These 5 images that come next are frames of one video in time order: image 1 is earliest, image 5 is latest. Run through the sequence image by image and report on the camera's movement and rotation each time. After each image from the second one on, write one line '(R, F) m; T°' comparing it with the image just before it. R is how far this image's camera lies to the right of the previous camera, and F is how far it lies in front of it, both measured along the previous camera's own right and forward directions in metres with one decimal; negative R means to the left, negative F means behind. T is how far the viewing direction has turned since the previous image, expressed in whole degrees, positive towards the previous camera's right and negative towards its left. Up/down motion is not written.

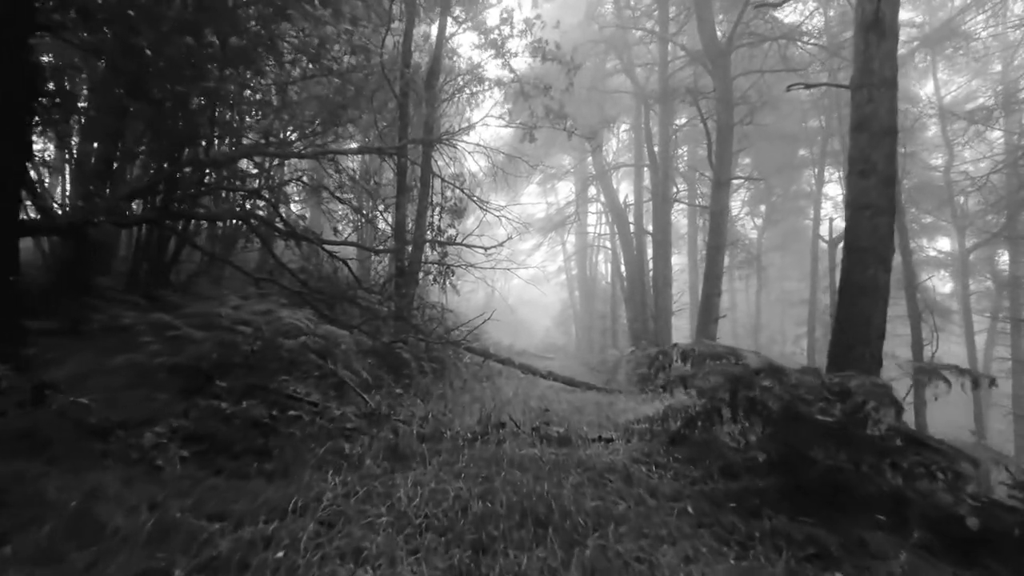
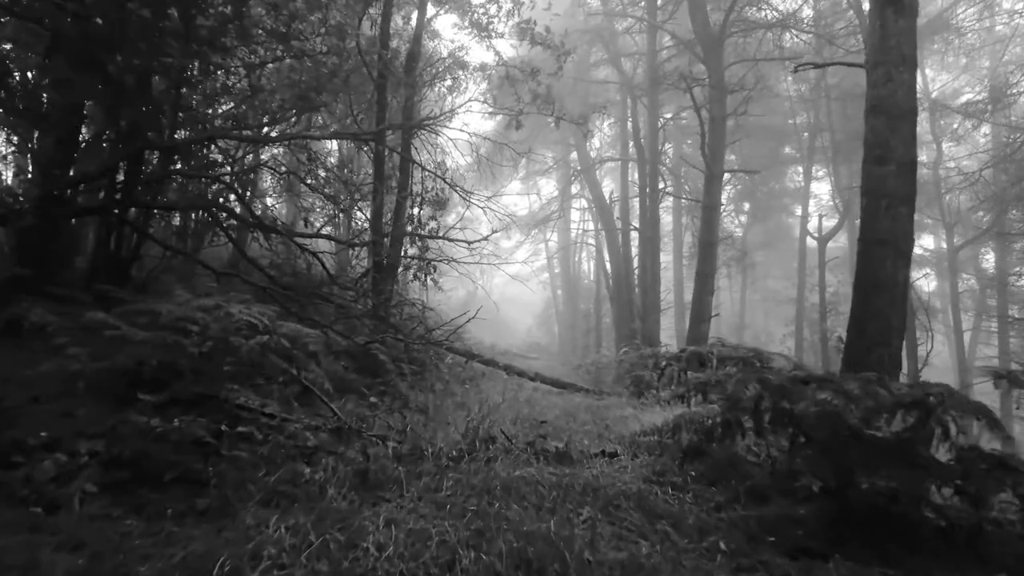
(0.0, +0.5) m; +1°
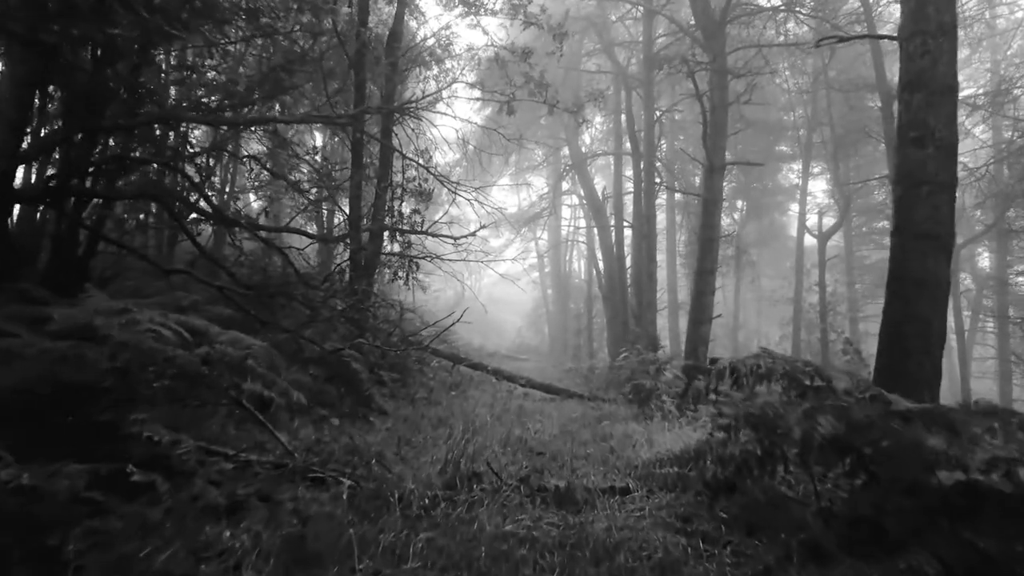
(0.0, +0.6) m; +1°
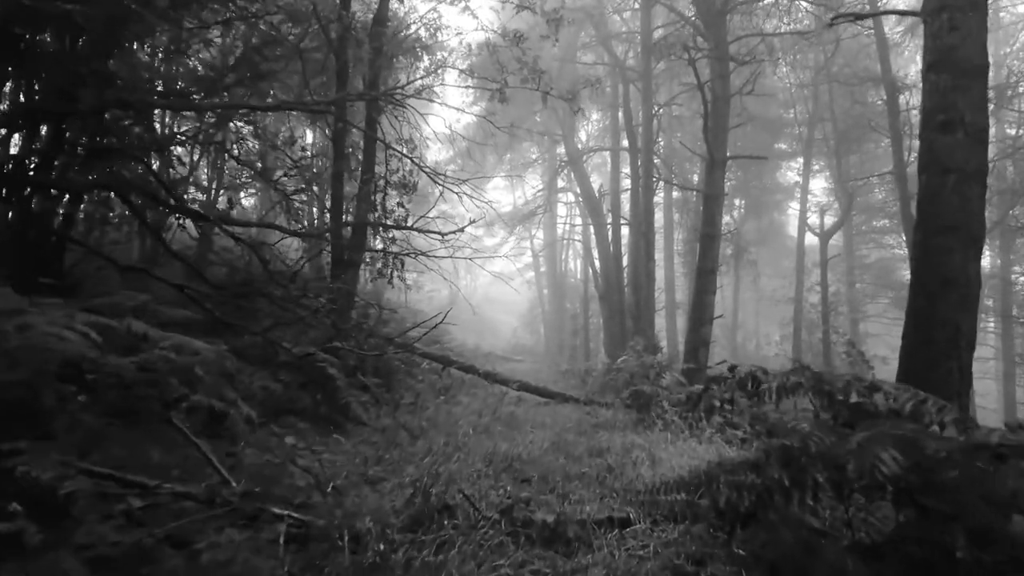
(0.0, +0.4) m; 0°
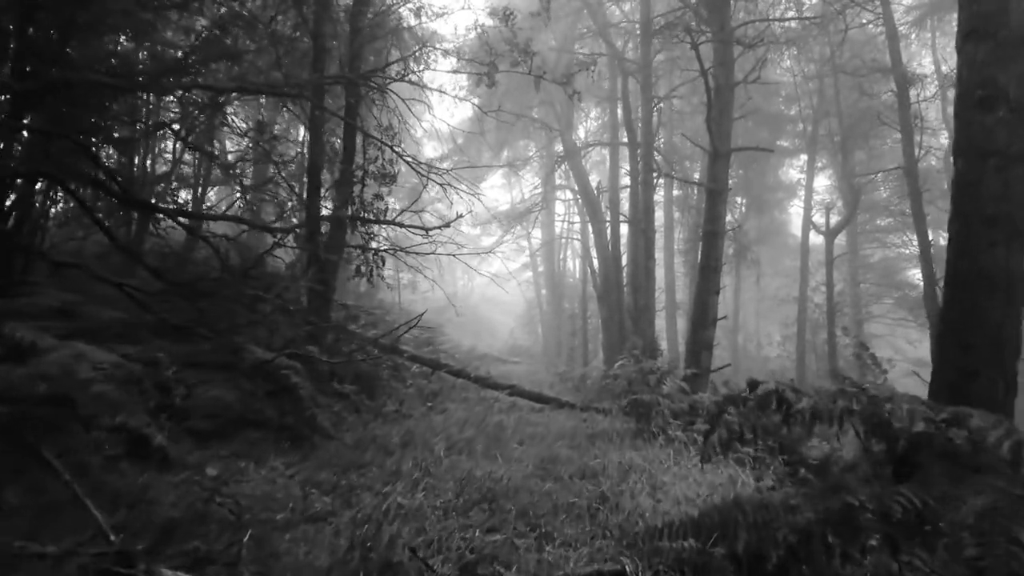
(+0.1, +0.5) m; 0°
